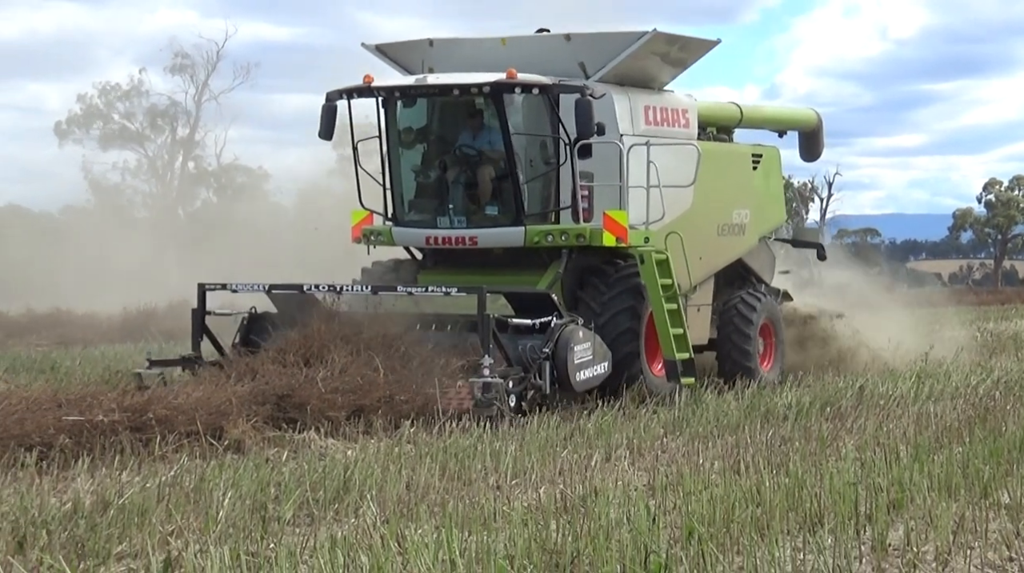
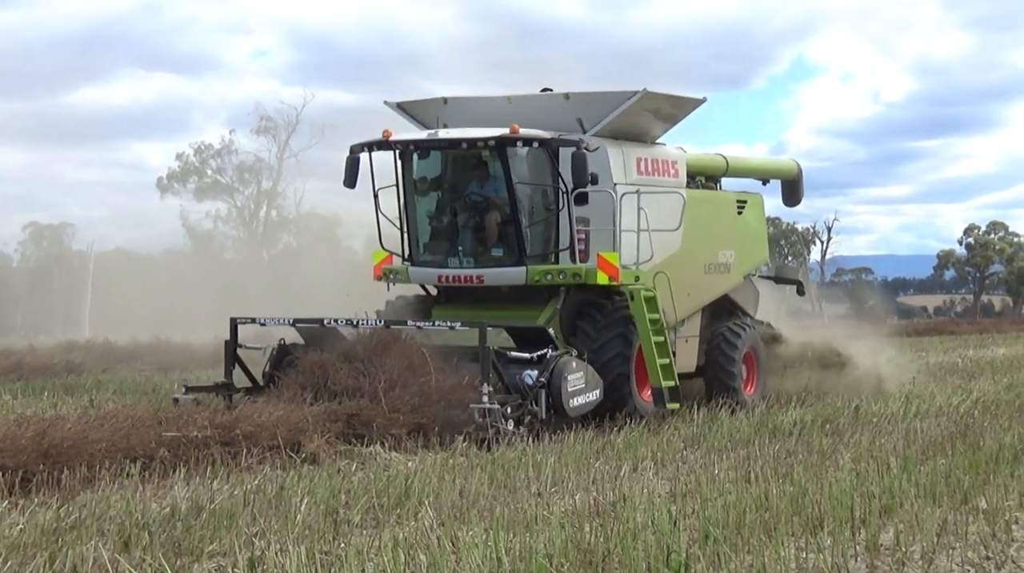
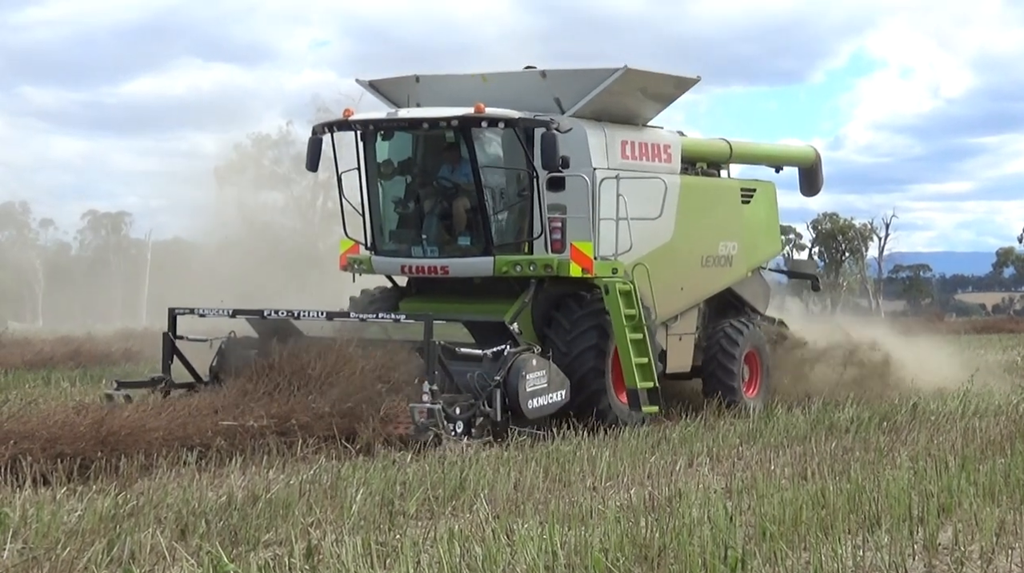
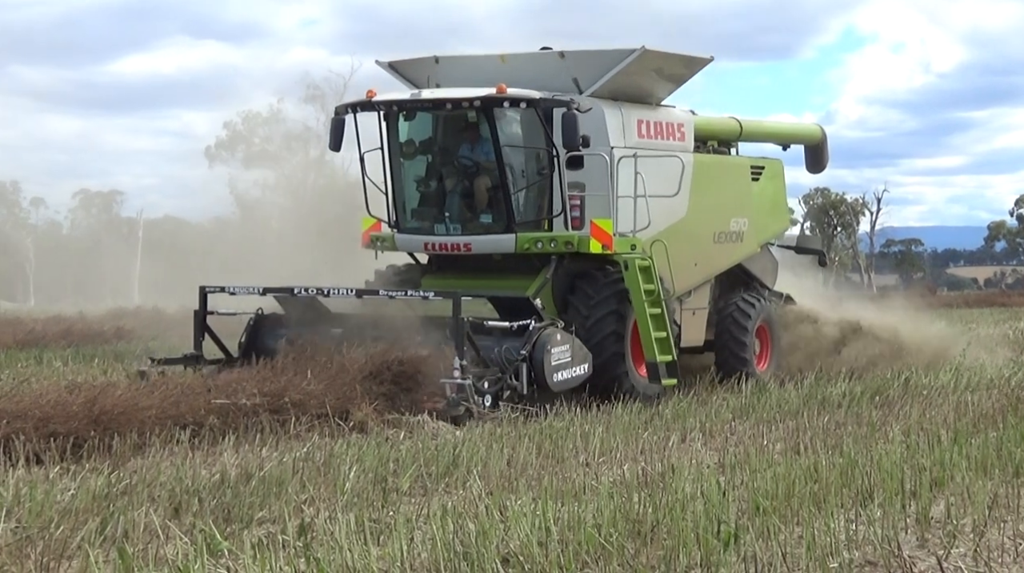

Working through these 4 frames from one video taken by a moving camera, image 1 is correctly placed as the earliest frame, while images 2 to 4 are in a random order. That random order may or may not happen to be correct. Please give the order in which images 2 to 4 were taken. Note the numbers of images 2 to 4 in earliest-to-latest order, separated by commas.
2, 4, 3
